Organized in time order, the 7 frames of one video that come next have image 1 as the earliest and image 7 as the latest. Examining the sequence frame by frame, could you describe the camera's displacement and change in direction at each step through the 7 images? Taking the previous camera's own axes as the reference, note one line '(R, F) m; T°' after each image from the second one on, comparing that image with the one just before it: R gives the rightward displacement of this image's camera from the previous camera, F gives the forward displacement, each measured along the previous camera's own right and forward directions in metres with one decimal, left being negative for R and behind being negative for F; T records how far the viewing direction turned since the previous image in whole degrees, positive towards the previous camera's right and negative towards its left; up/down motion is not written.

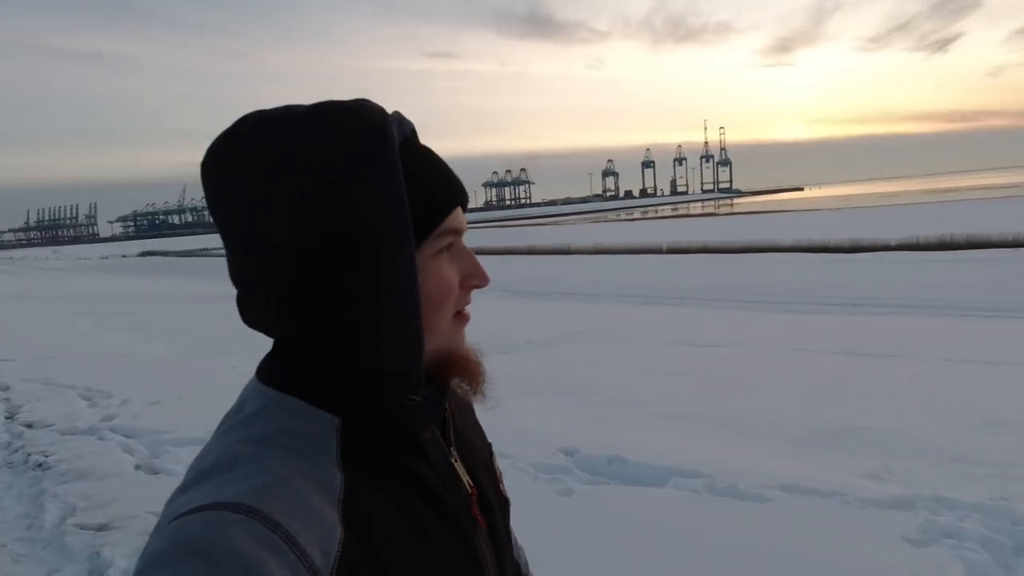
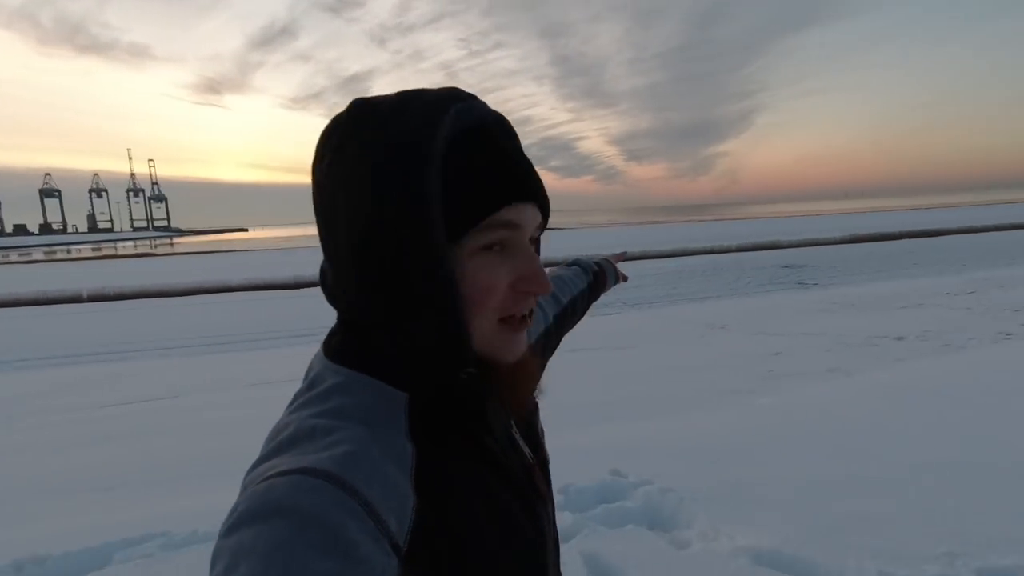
(-0.5, -0.6) m; +44°
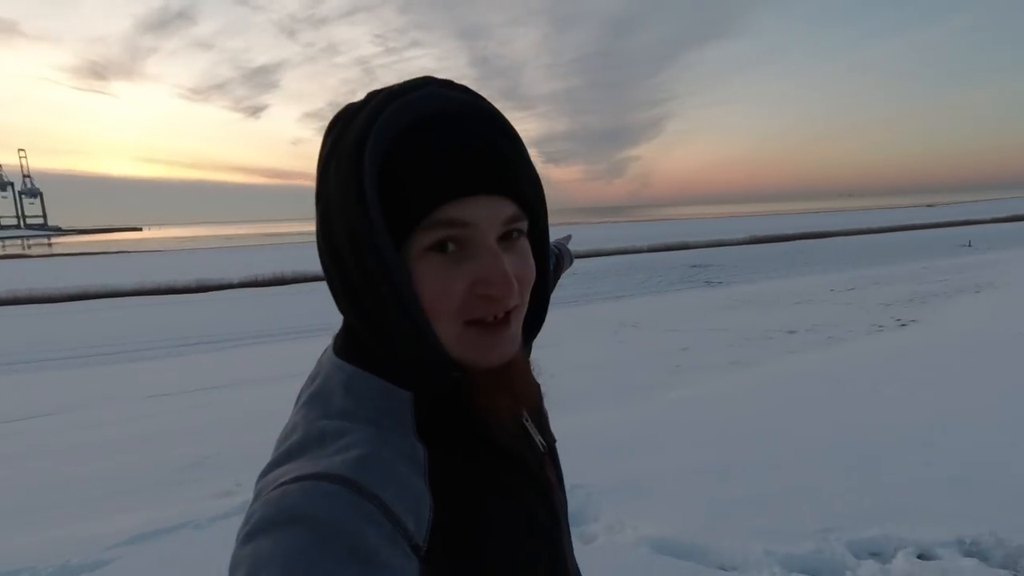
(-0.2, 0.0) m; +9°
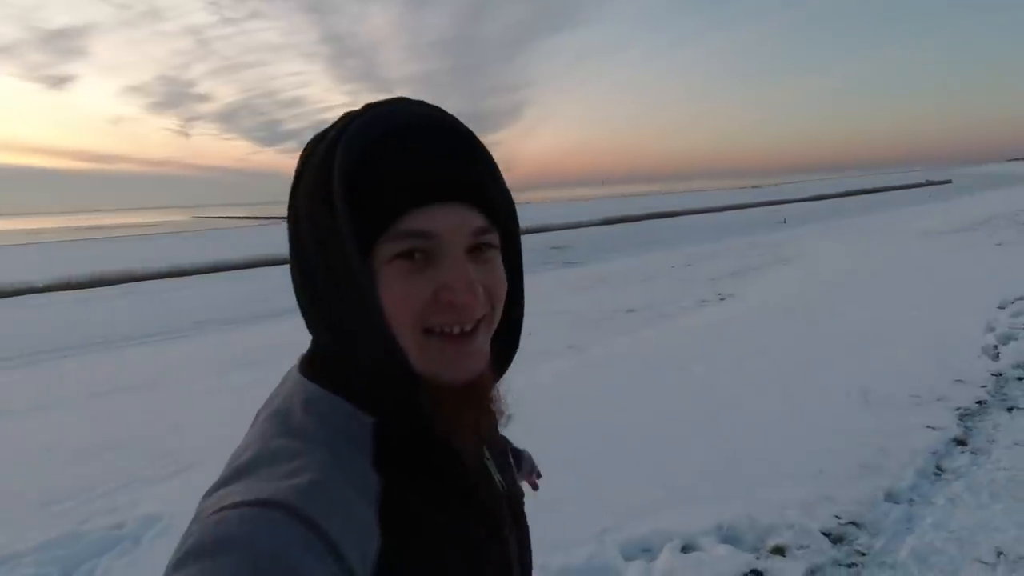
(-0.4, +0.1) m; +15°
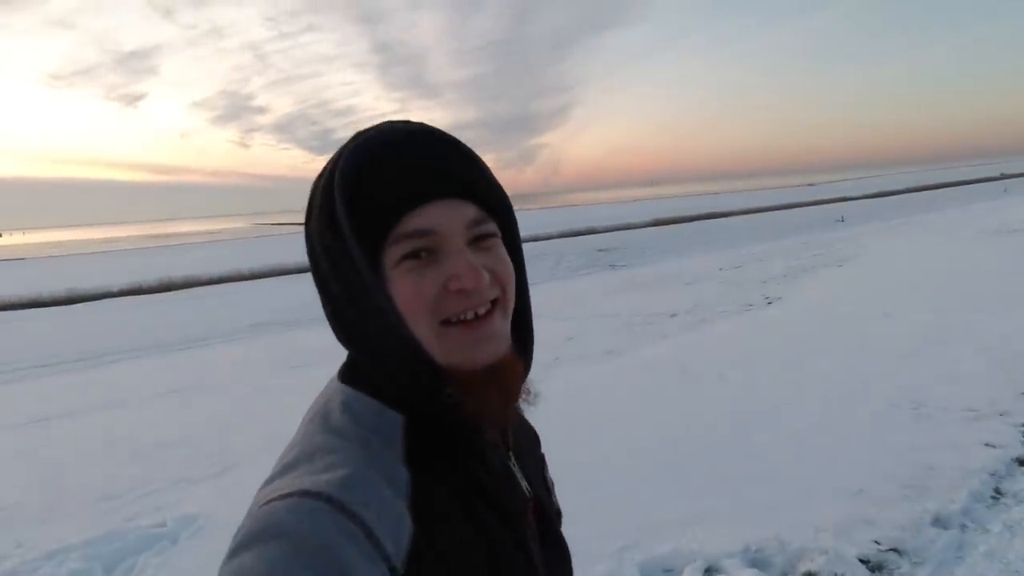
(+0.1, 0.0) m; -5°
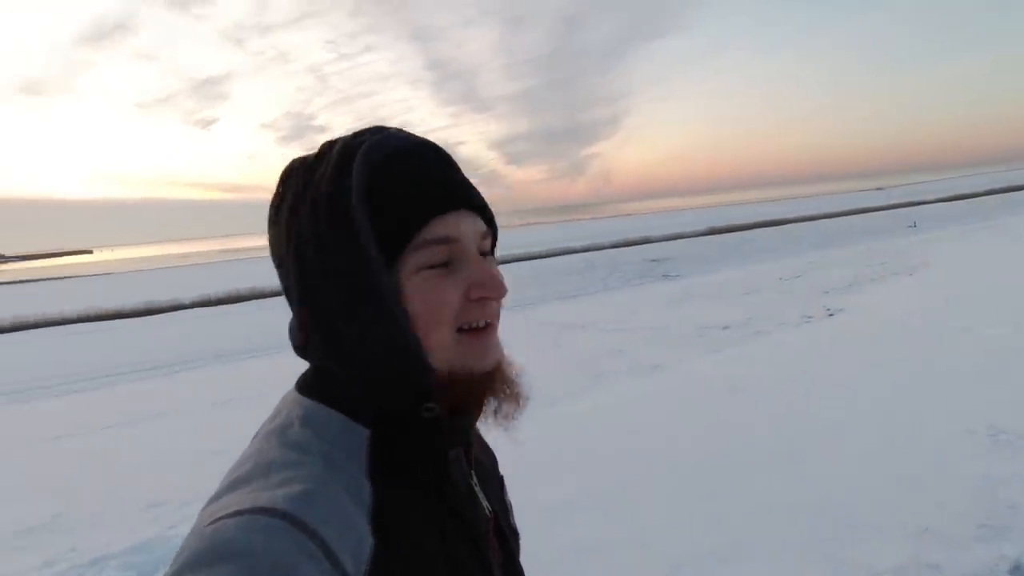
(+0.3, 0.0) m; -7°
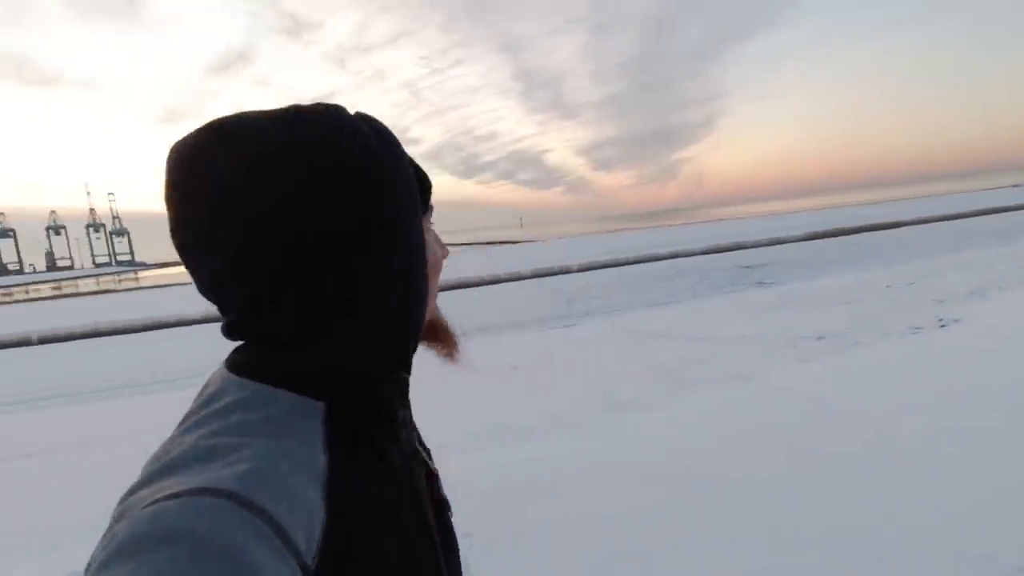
(+0.2, +0.1) m; -10°
